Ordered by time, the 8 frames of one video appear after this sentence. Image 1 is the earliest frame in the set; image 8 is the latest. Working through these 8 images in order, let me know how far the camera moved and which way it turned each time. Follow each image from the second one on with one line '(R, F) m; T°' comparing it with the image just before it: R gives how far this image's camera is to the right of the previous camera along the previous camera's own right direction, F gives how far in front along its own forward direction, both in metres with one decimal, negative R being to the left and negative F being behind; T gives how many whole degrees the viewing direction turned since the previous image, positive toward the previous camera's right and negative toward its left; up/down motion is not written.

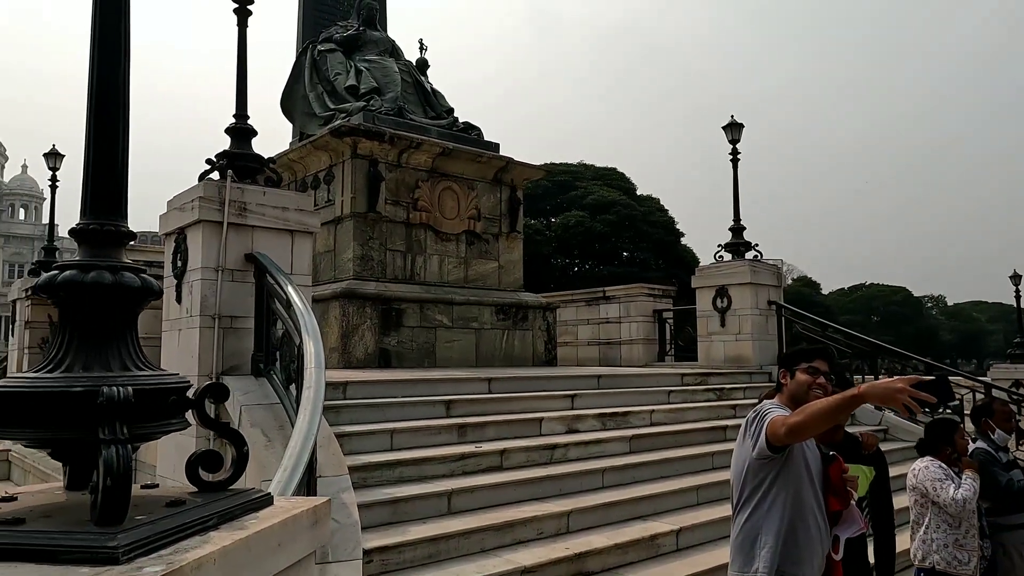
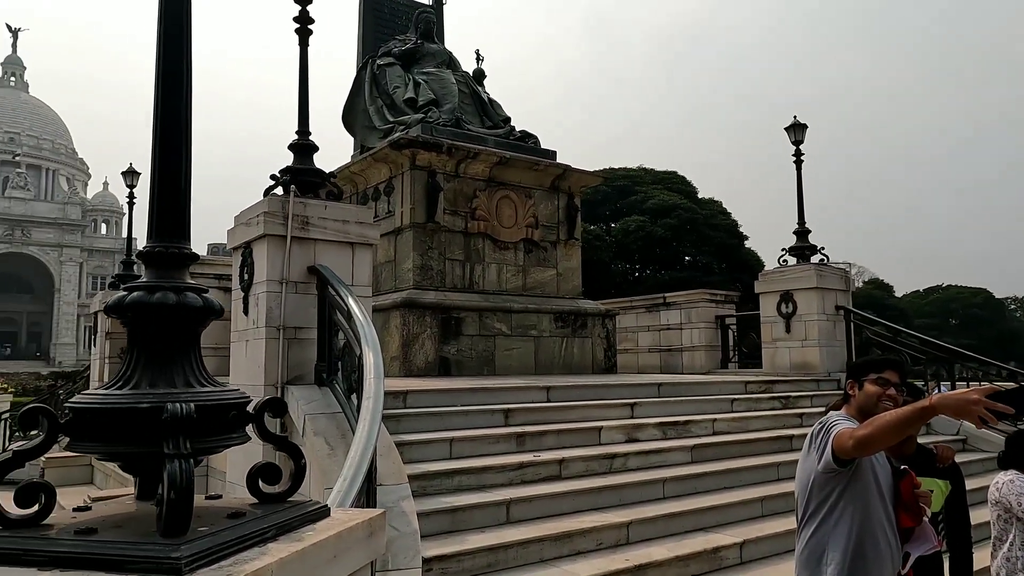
(0.0, 0.0) m; -5°
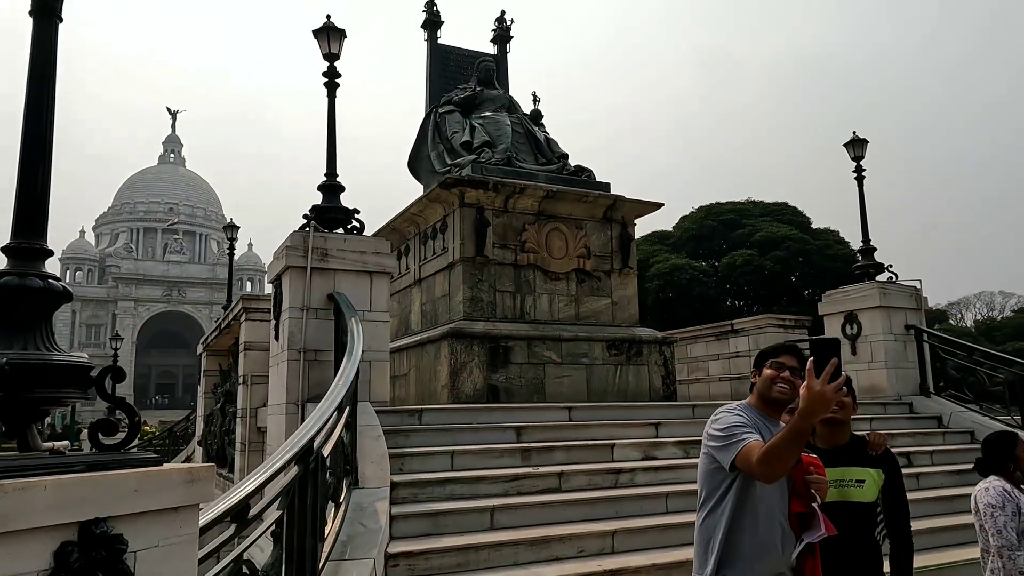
(+1.0, -0.2) m; -9°
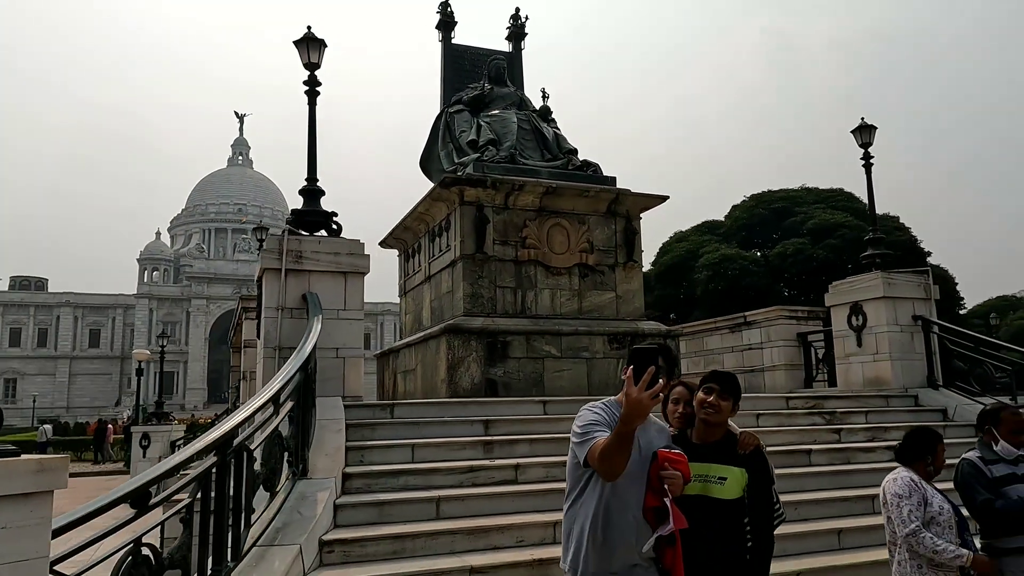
(+0.9, -0.1) m; -5°
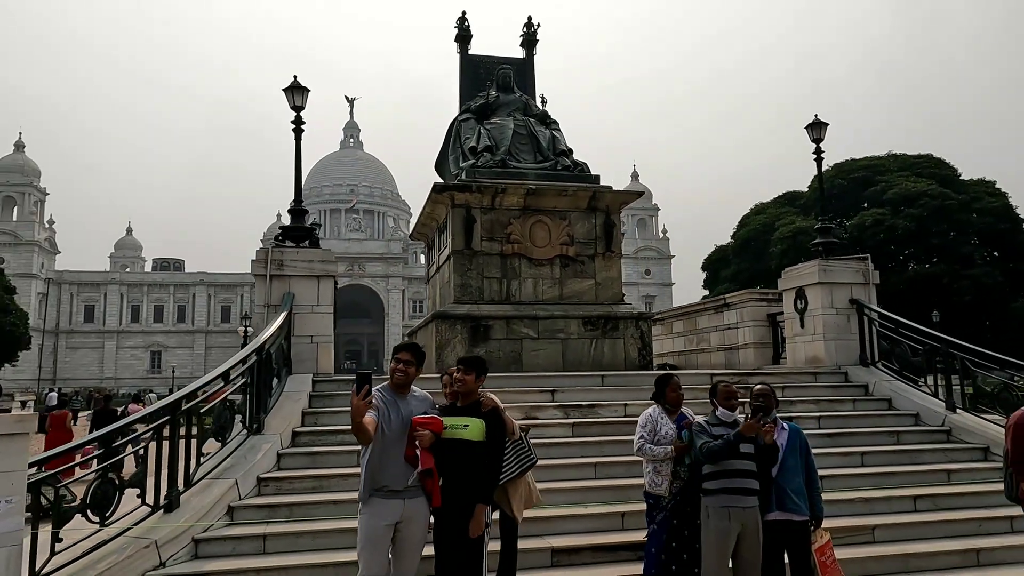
(+2.0, -1.4) m; -9°
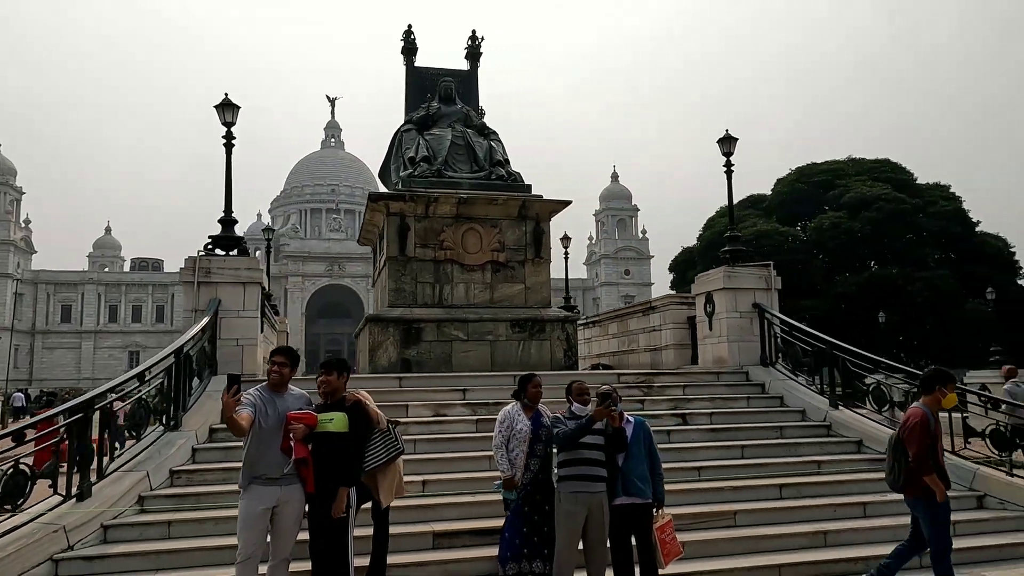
(+0.9, -0.6) m; +1°
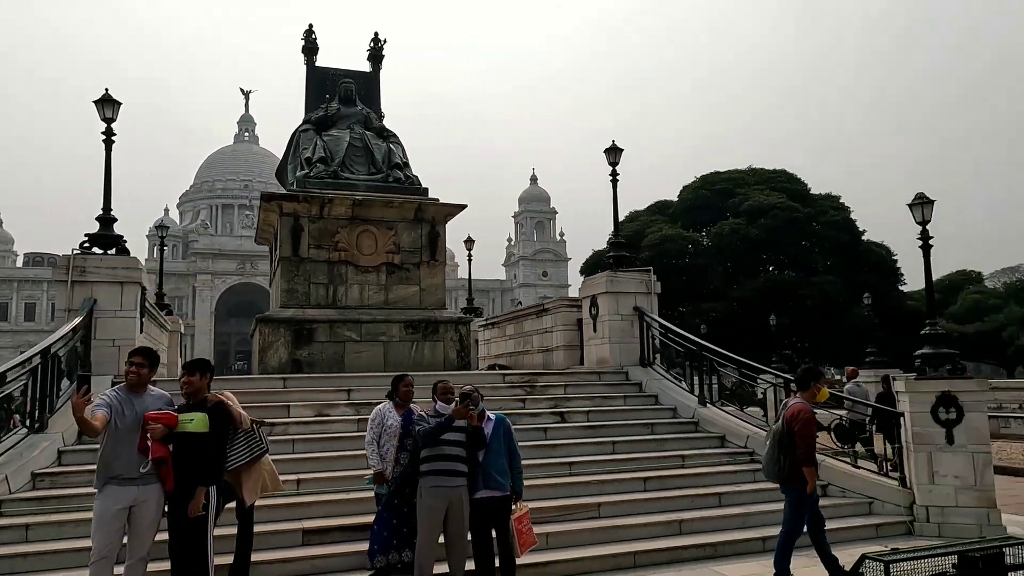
(+0.4, -0.3) m; +6°
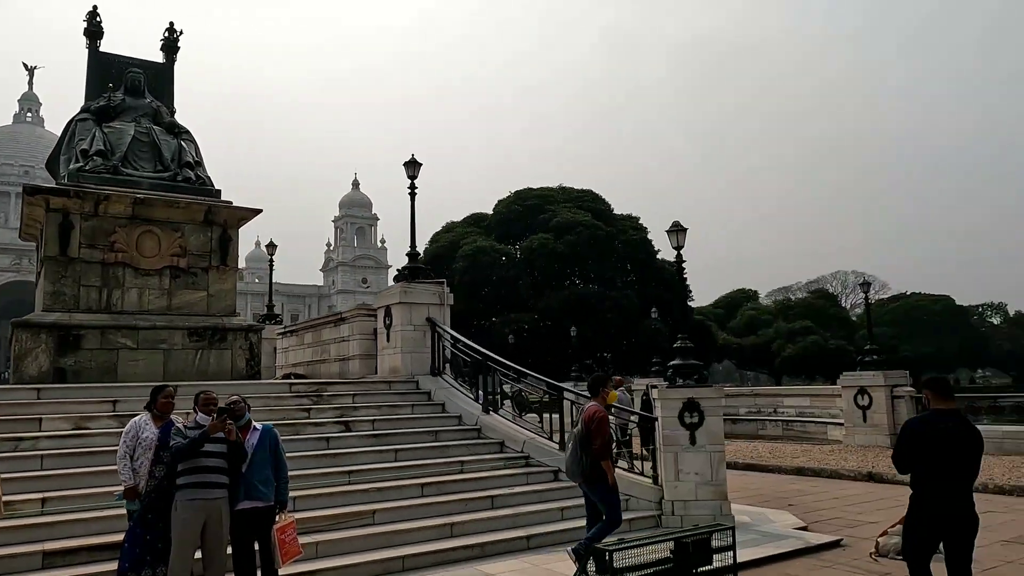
(+0.4, -0.3) m; +14°
